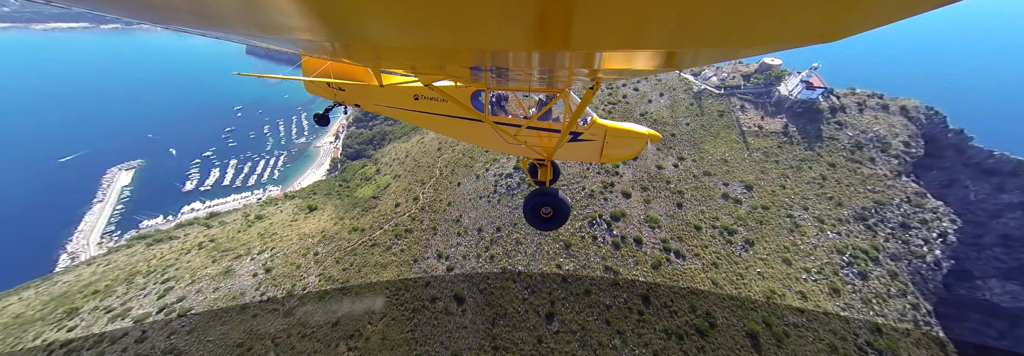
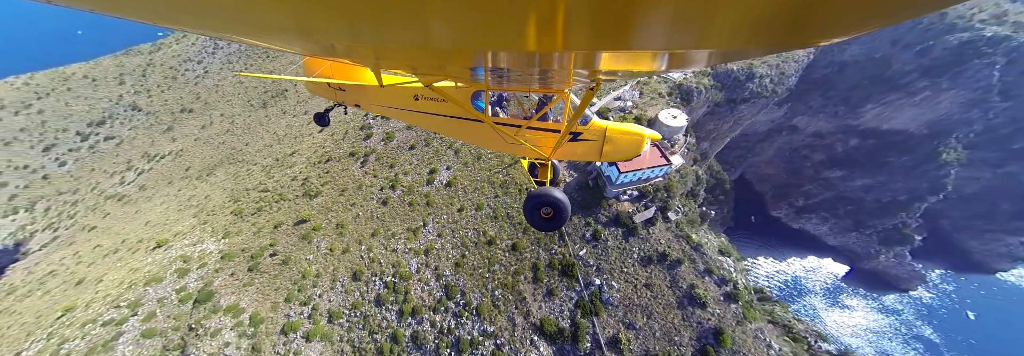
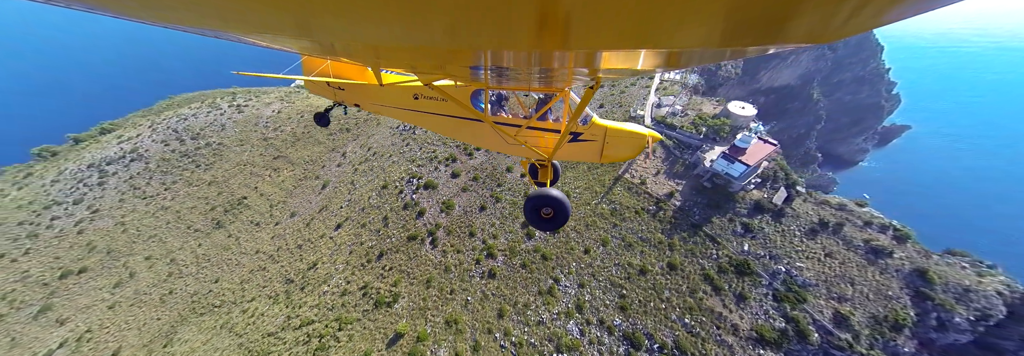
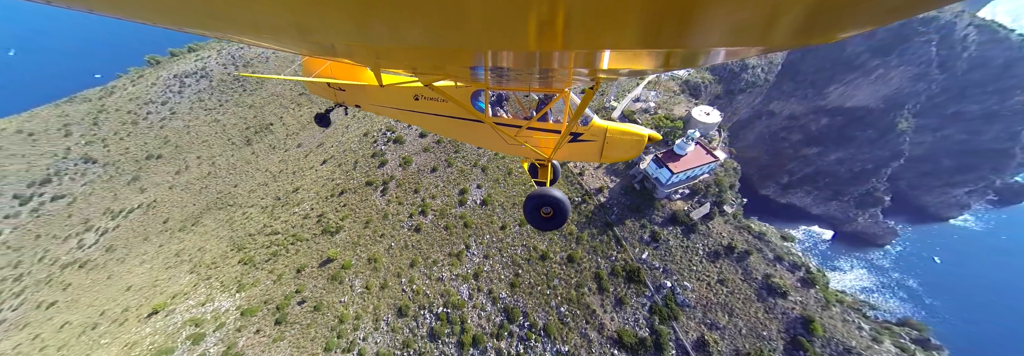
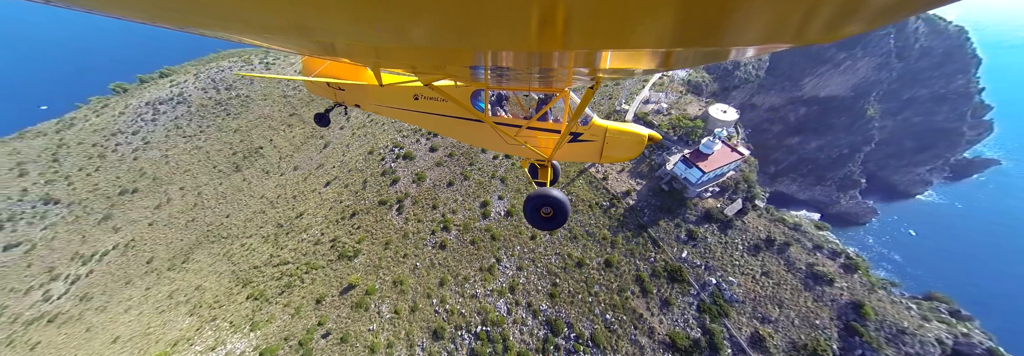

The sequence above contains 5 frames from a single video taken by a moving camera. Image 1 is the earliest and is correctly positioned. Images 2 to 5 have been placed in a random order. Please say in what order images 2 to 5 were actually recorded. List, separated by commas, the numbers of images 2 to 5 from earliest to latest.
3, 5, 4, 2
